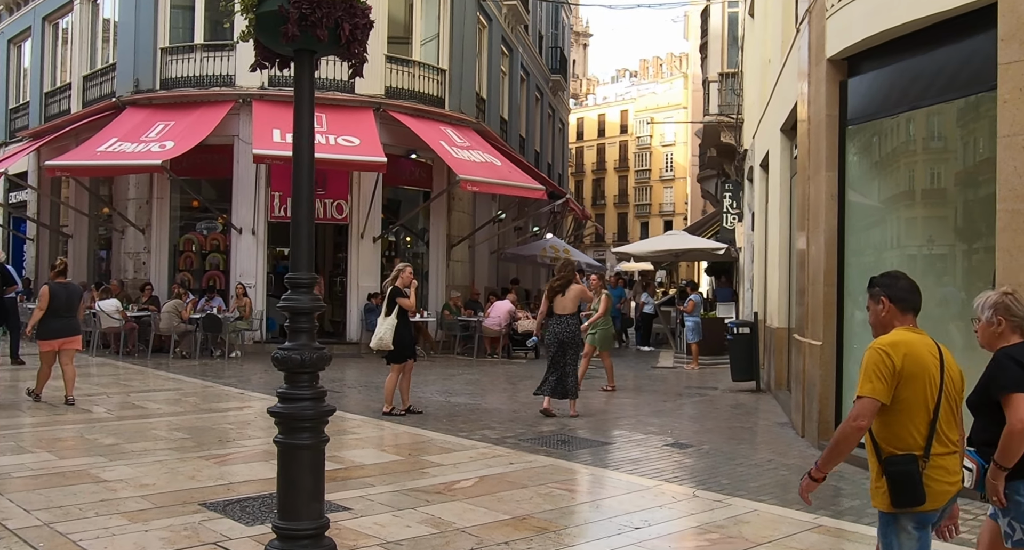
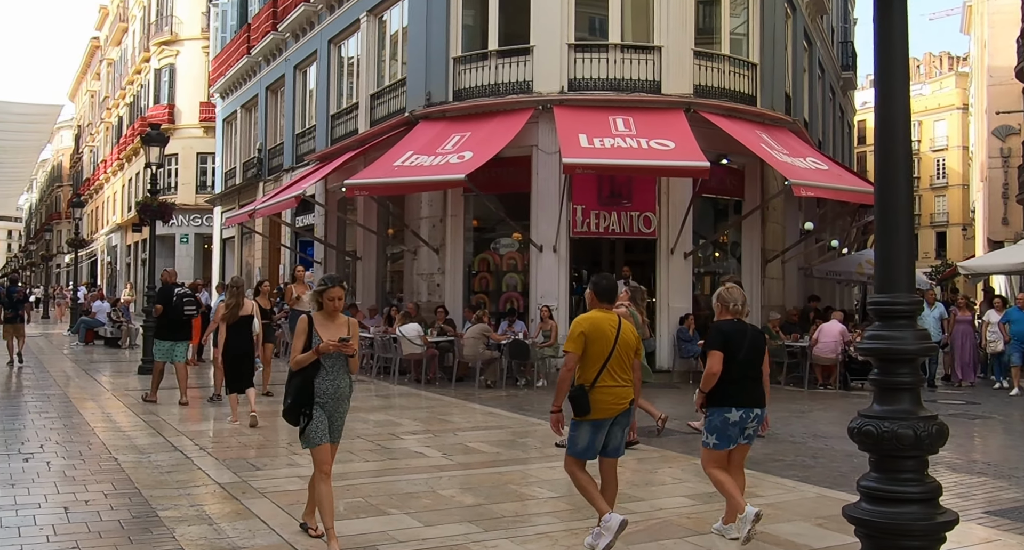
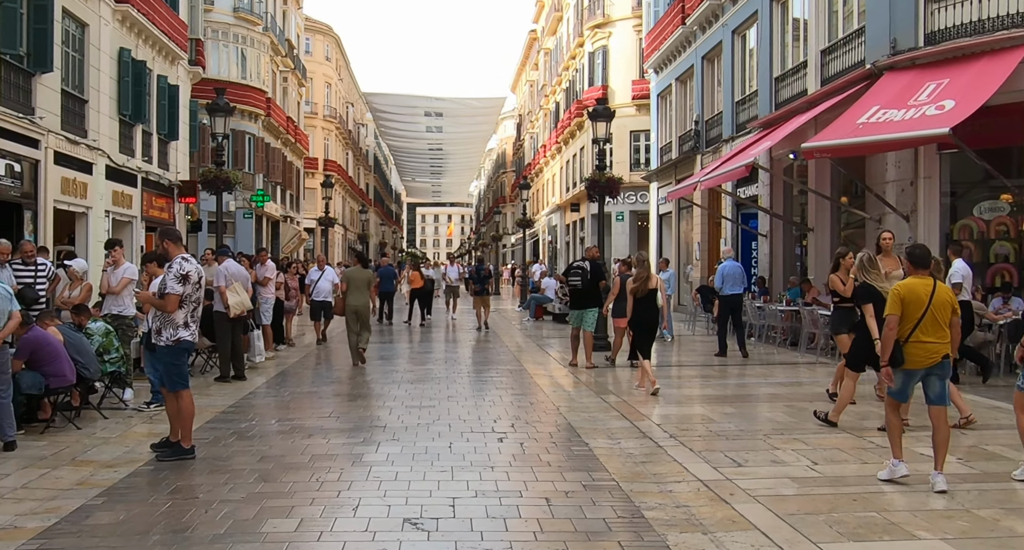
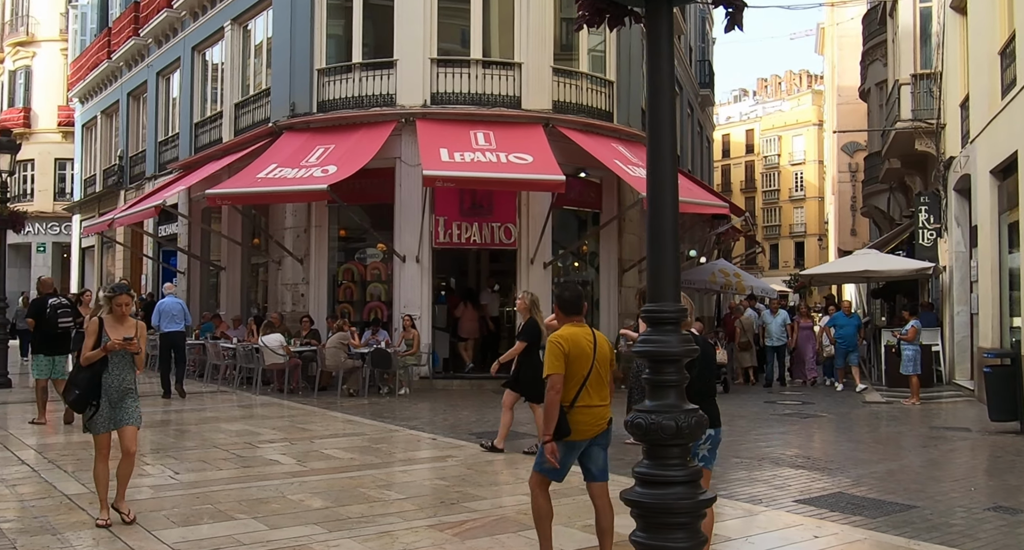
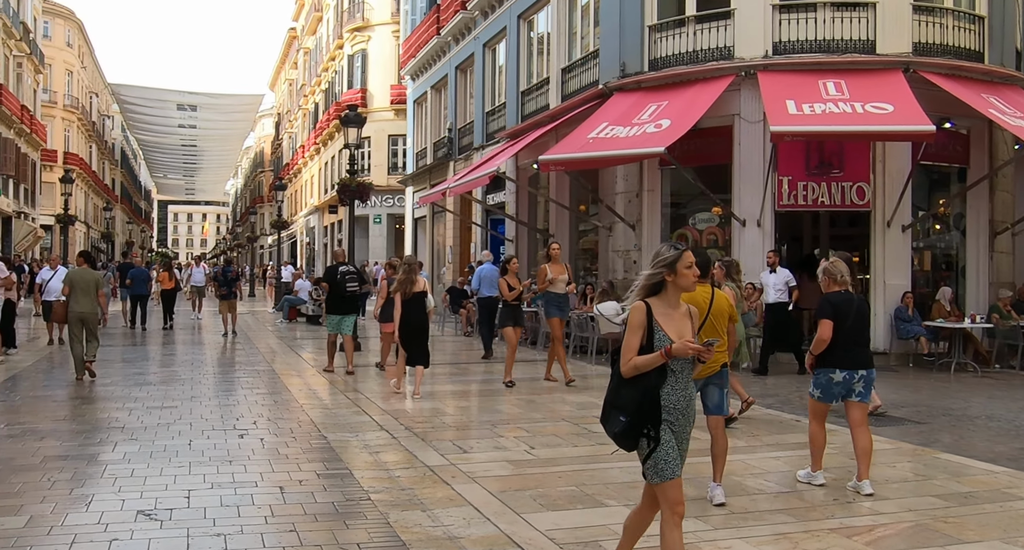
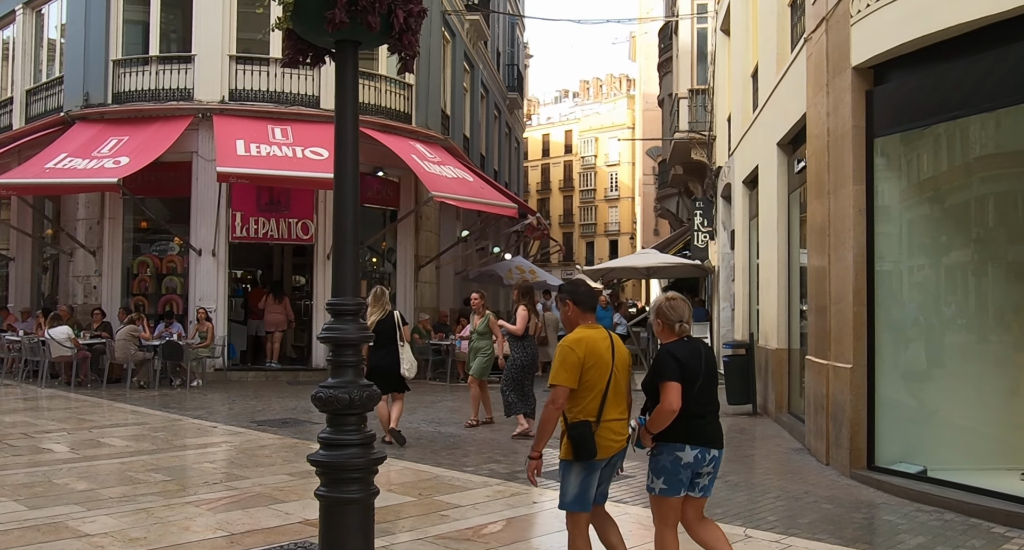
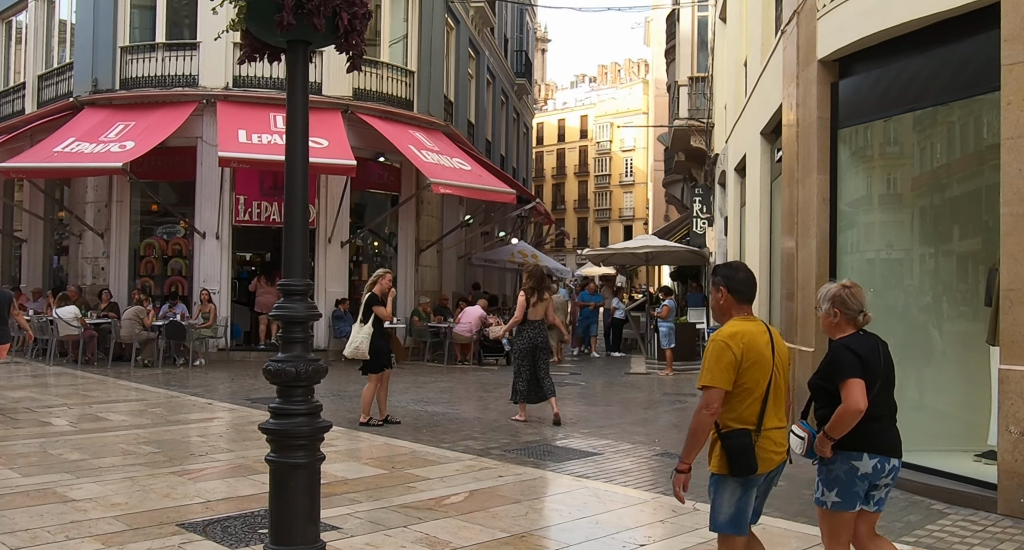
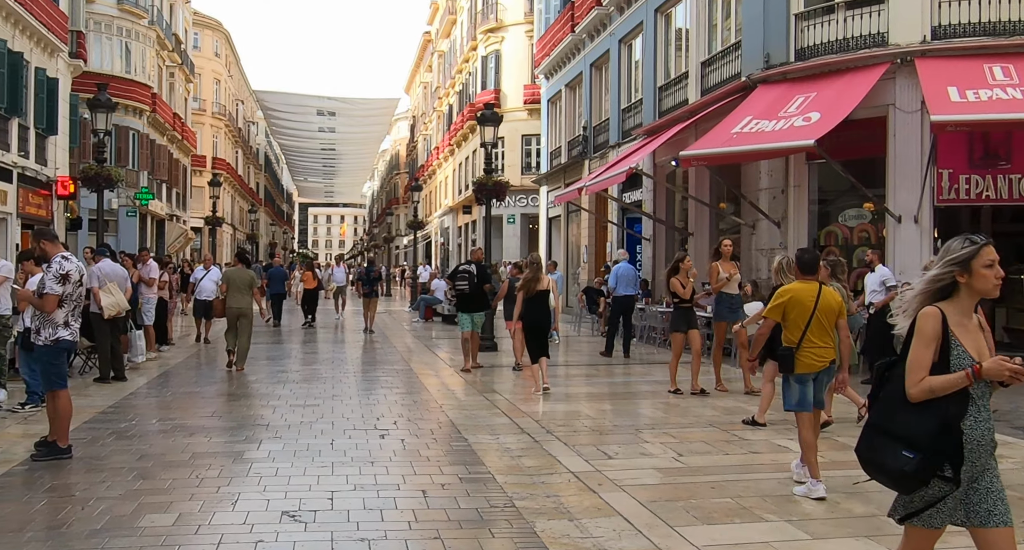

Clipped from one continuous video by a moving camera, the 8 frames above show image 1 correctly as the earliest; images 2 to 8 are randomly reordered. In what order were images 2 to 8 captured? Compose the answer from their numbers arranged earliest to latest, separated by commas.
7, 6, 4, 2, 5, 8, 3
